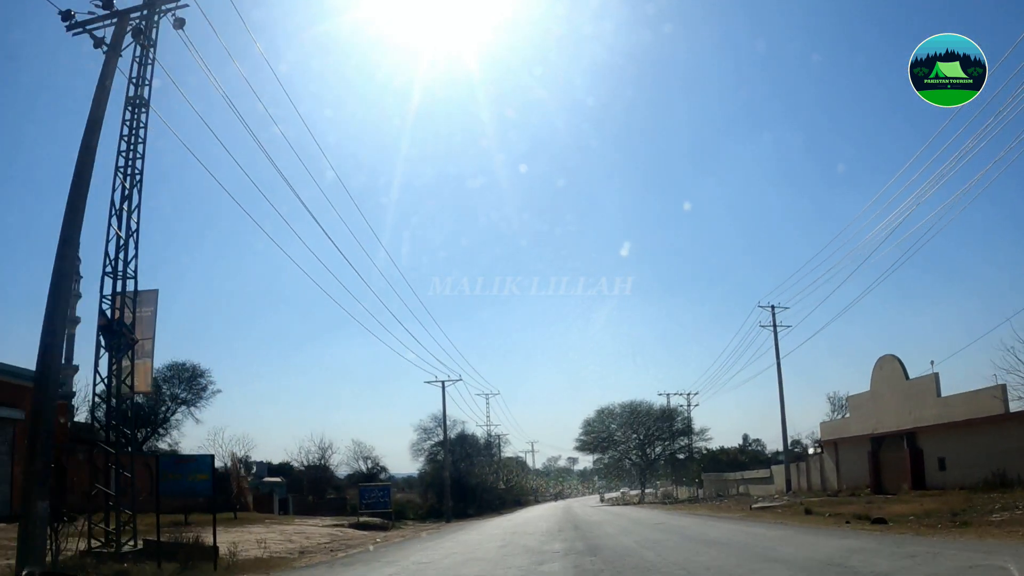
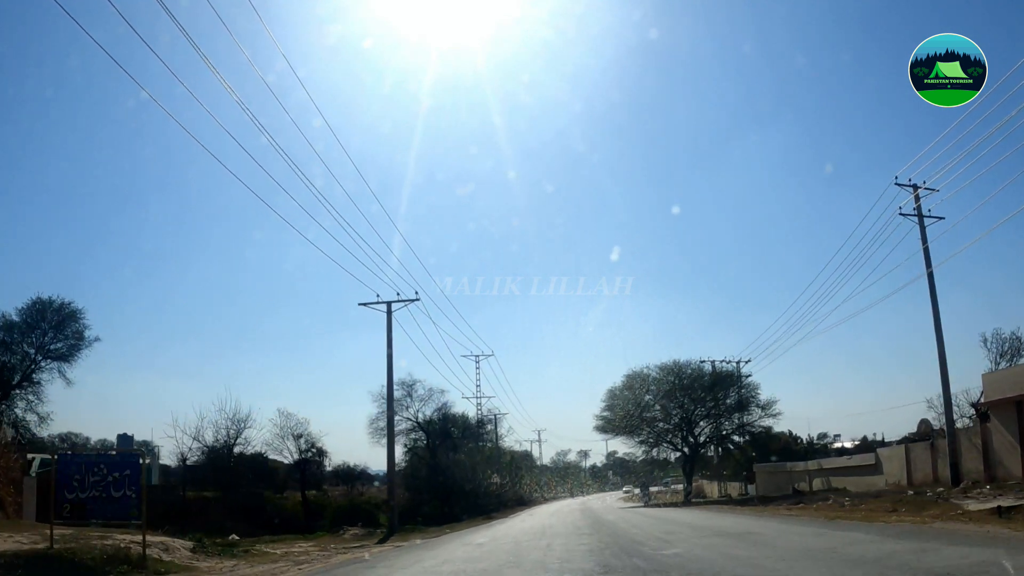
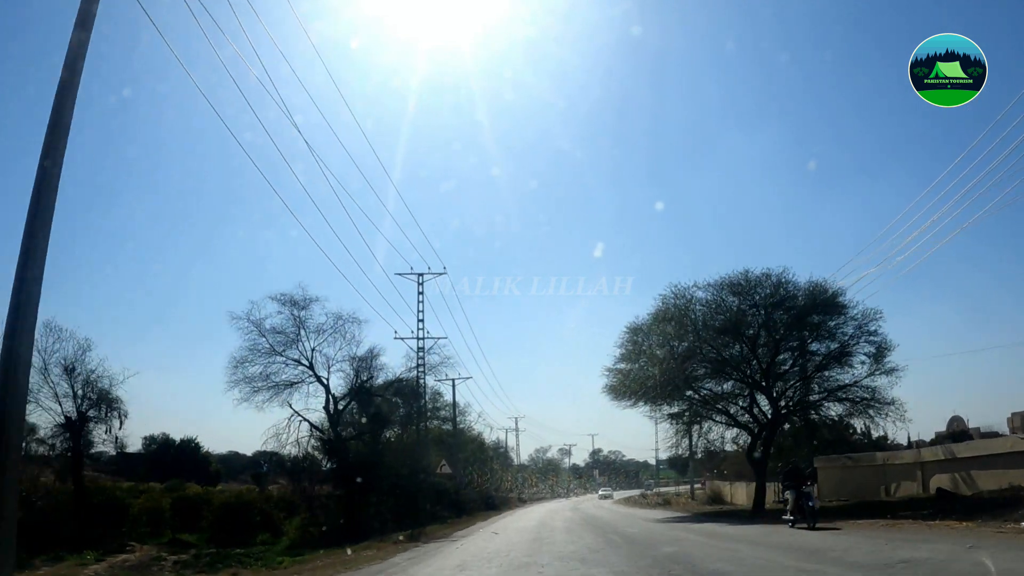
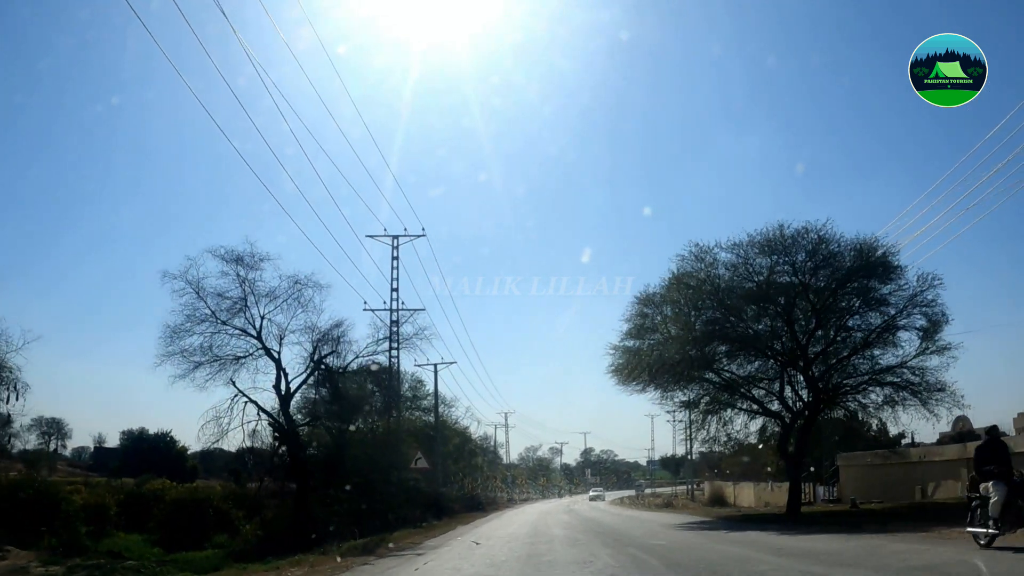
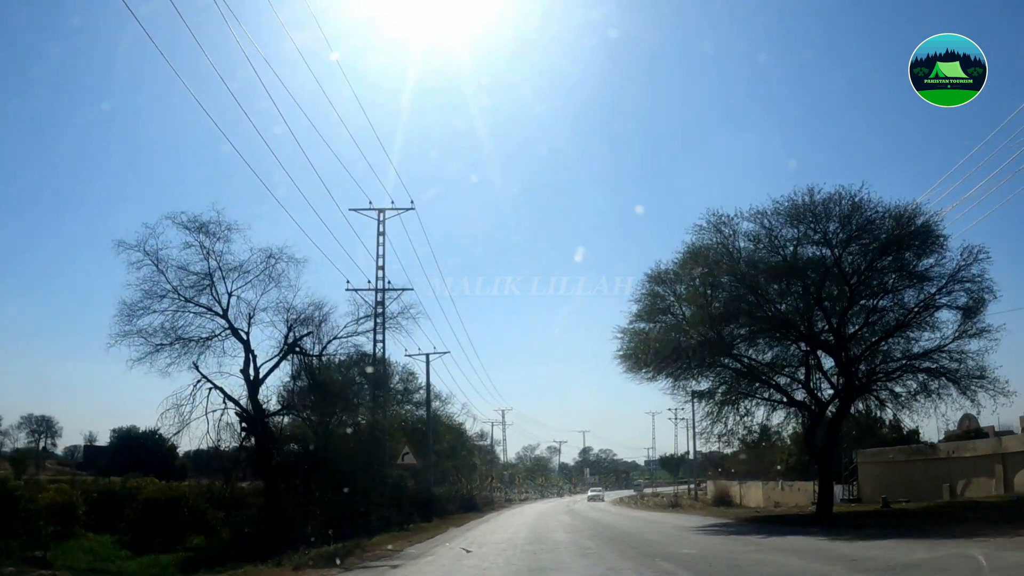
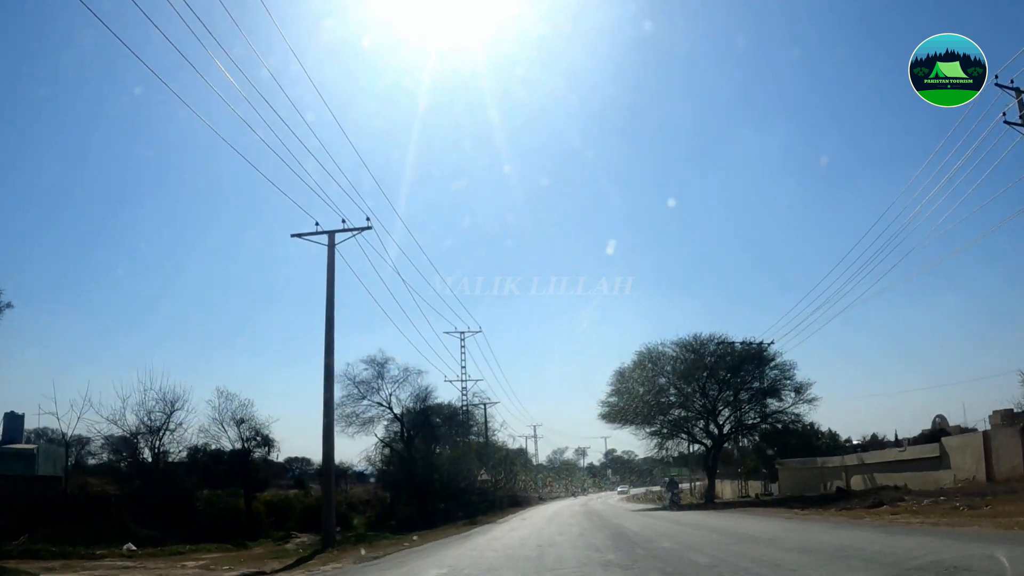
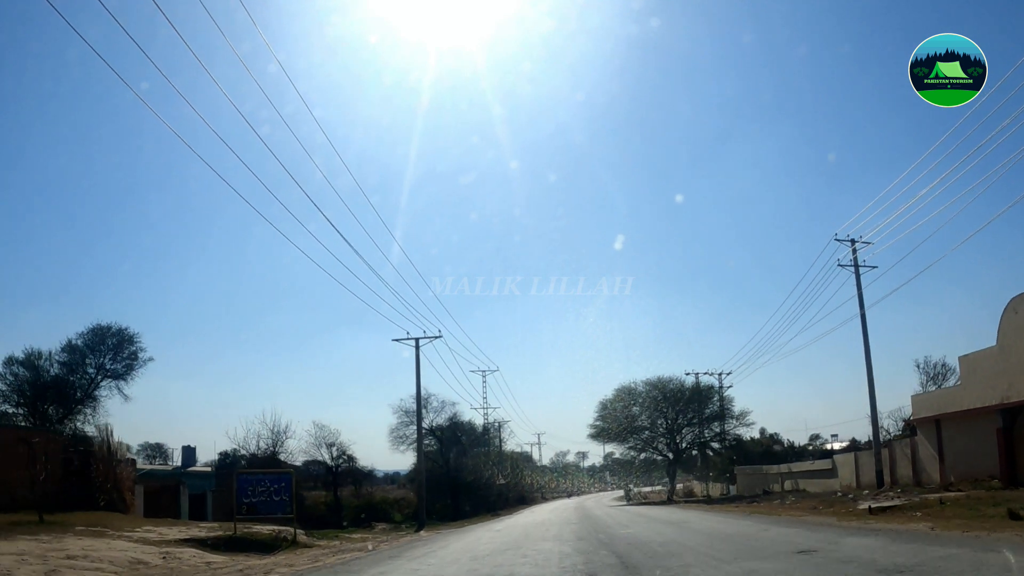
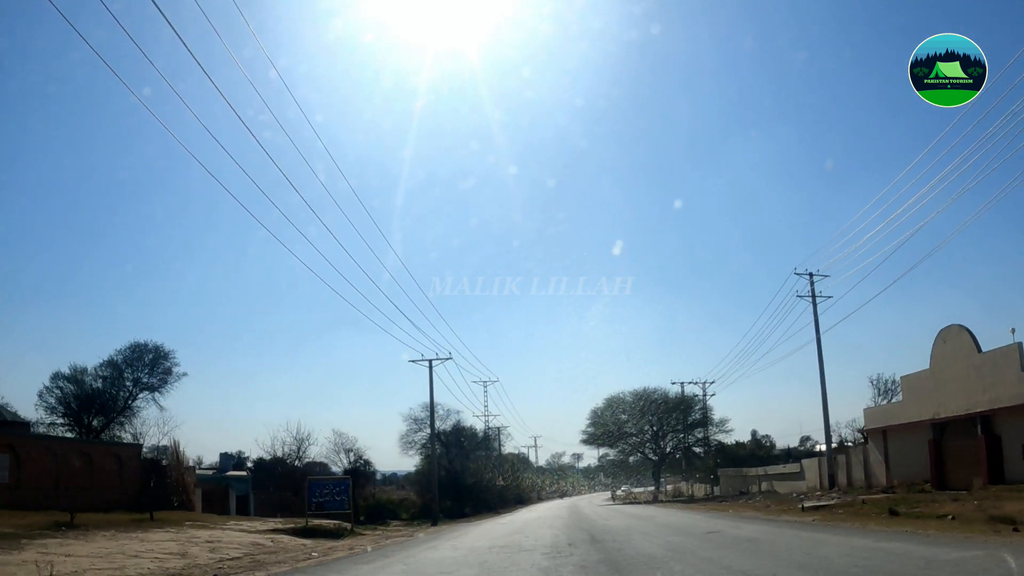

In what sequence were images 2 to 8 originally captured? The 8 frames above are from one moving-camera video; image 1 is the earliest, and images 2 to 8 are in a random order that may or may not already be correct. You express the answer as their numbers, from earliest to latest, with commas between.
8, 7, 2, 6, 3, 4, 5
